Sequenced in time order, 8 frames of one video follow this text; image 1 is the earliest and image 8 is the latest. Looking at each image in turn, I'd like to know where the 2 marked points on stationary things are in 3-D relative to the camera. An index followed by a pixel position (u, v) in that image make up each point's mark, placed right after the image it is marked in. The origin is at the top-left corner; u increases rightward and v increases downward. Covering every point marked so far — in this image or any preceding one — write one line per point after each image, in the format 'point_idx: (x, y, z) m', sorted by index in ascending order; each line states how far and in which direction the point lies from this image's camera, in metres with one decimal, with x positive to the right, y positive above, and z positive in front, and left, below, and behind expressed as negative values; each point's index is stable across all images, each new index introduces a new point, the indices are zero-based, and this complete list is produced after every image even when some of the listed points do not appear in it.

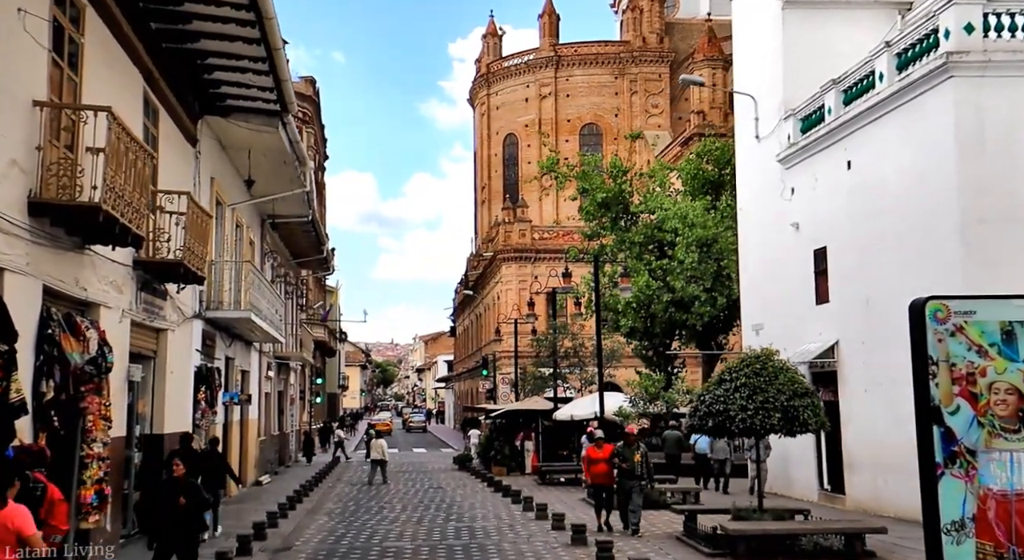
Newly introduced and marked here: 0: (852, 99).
0: (+5.5, +2.9, +17.8) m
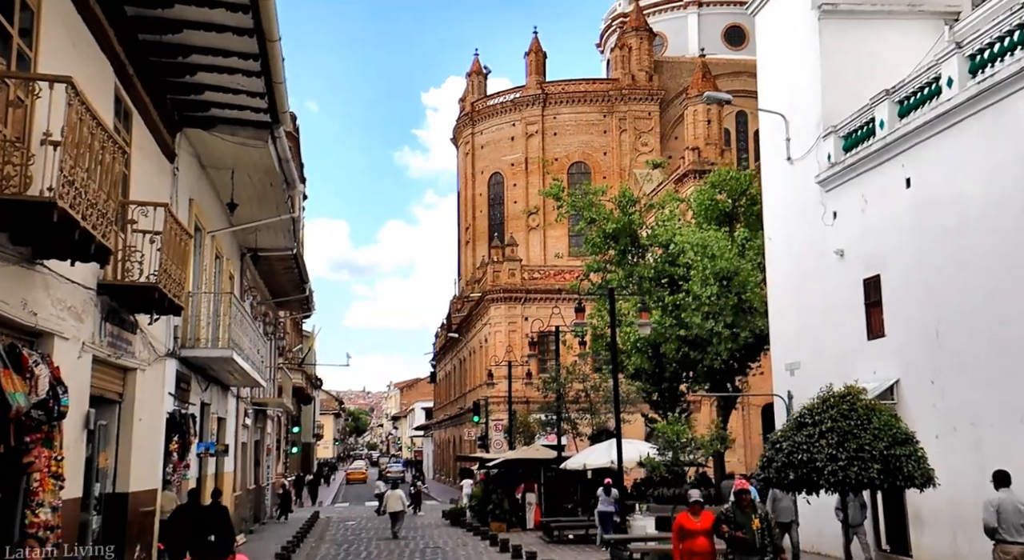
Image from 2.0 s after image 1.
0: (+5.7, +2.4, +15.9) m
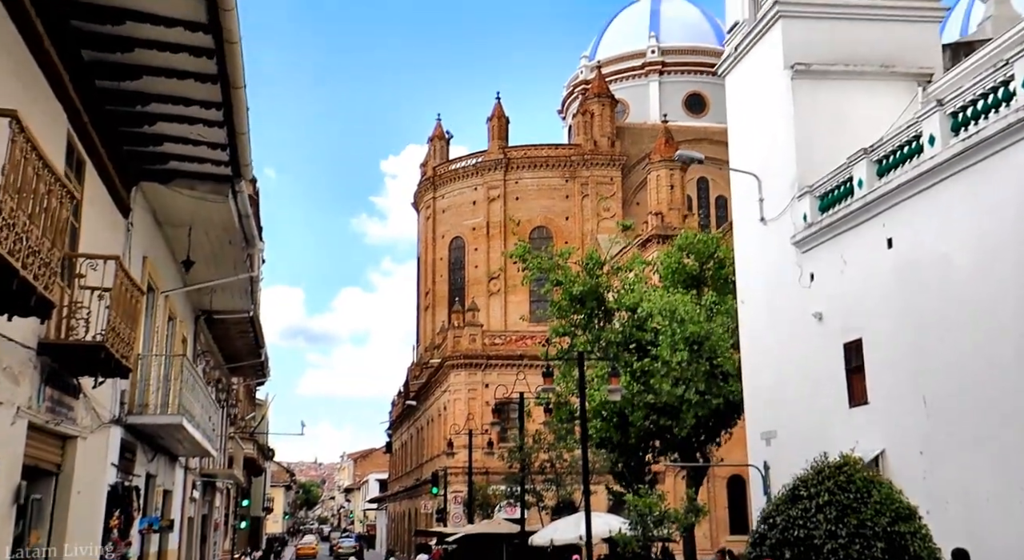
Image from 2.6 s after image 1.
0: (+5.3, +1.5, +15.6) m
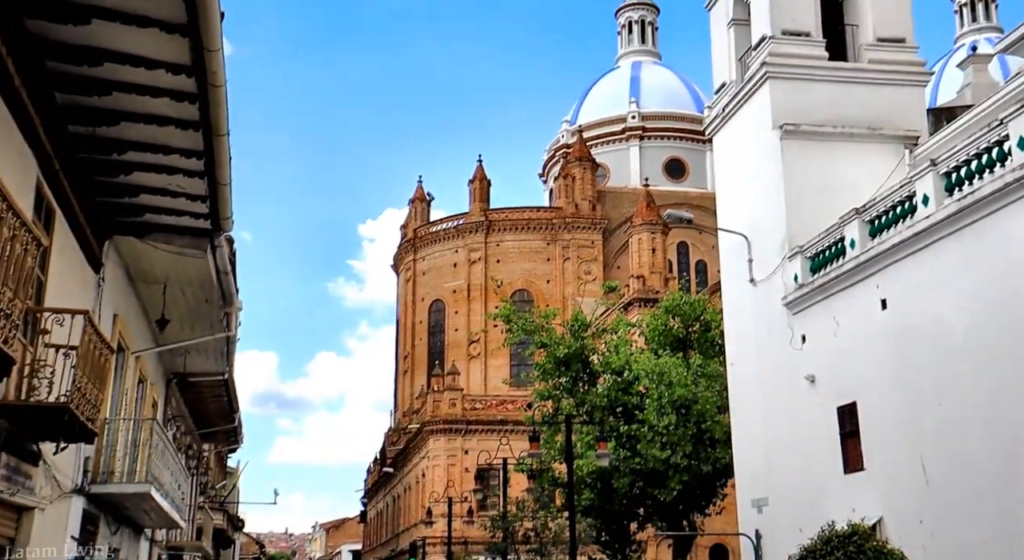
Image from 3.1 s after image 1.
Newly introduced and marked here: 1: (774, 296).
0: (+5.1, +0.7, +15.3) m
1: (+4.2, -0.3, +17.9) m
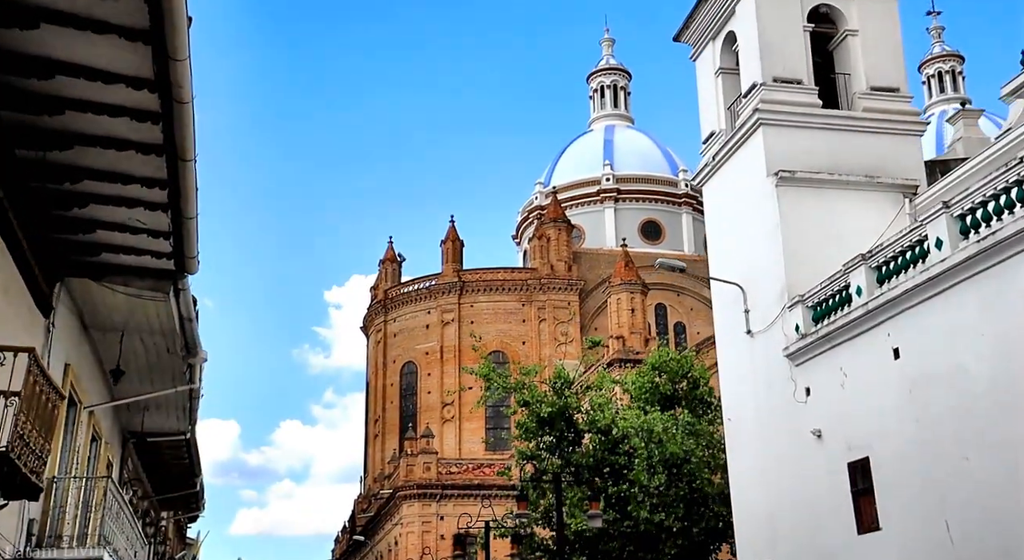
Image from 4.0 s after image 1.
0: (+5.0, +0.1, +14.5) m
1: (+4.0, -1.0, +17.0) m
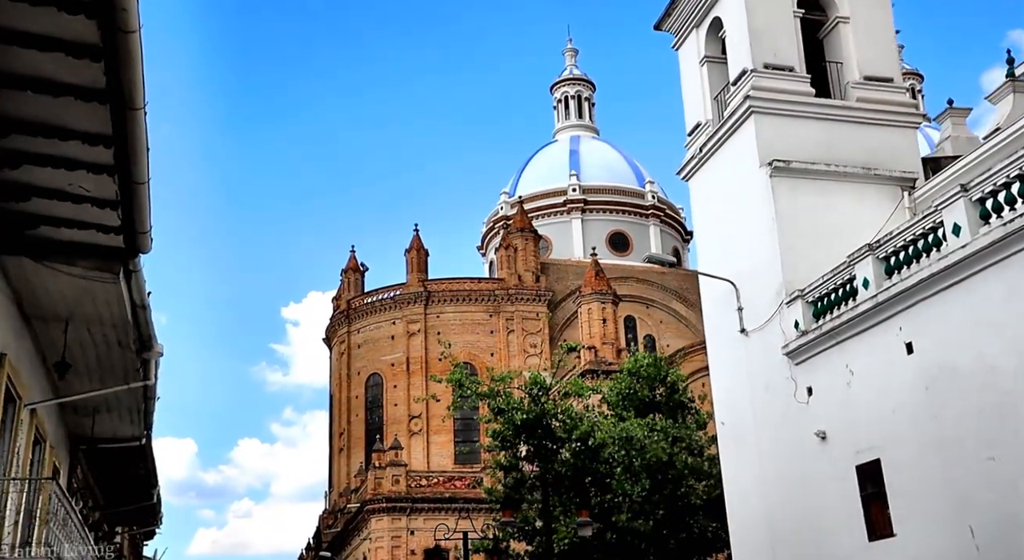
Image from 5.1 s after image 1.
0: (+4.8, +0.2, +13.7) m
1: (+3.8, -1.0, +16.1) m
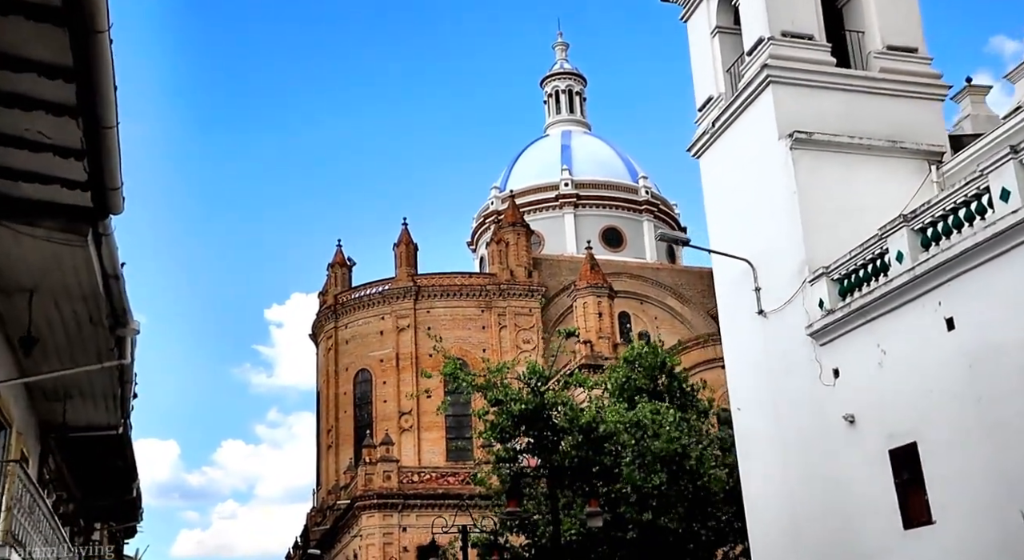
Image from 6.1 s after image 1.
0: (+4.9, +0.5, +12.7) m
1: (+3.8, -0.6, +15.2) m
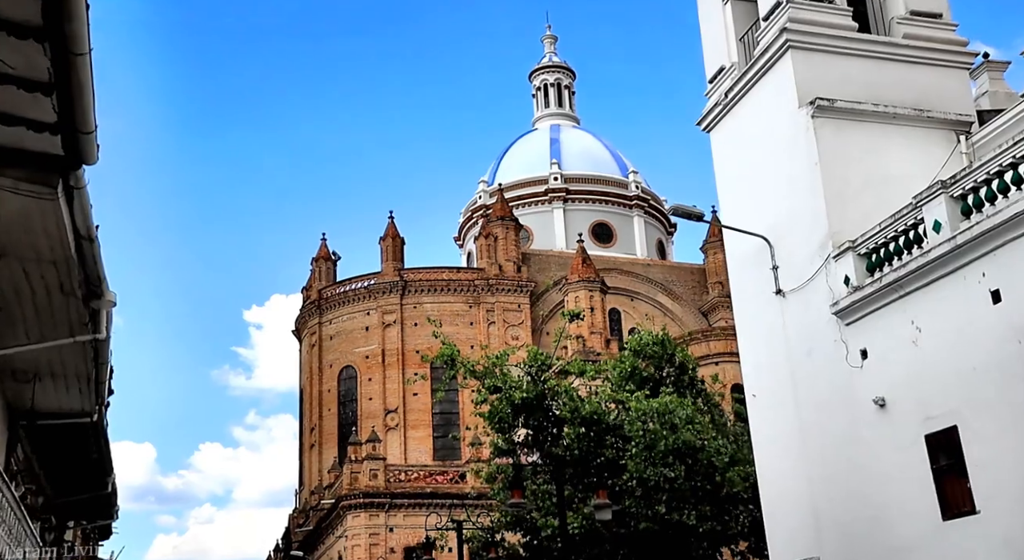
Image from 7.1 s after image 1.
0: (+5.0, +0.8, +11.8) m
1: (+3.9, -0.3, +14.2) m
